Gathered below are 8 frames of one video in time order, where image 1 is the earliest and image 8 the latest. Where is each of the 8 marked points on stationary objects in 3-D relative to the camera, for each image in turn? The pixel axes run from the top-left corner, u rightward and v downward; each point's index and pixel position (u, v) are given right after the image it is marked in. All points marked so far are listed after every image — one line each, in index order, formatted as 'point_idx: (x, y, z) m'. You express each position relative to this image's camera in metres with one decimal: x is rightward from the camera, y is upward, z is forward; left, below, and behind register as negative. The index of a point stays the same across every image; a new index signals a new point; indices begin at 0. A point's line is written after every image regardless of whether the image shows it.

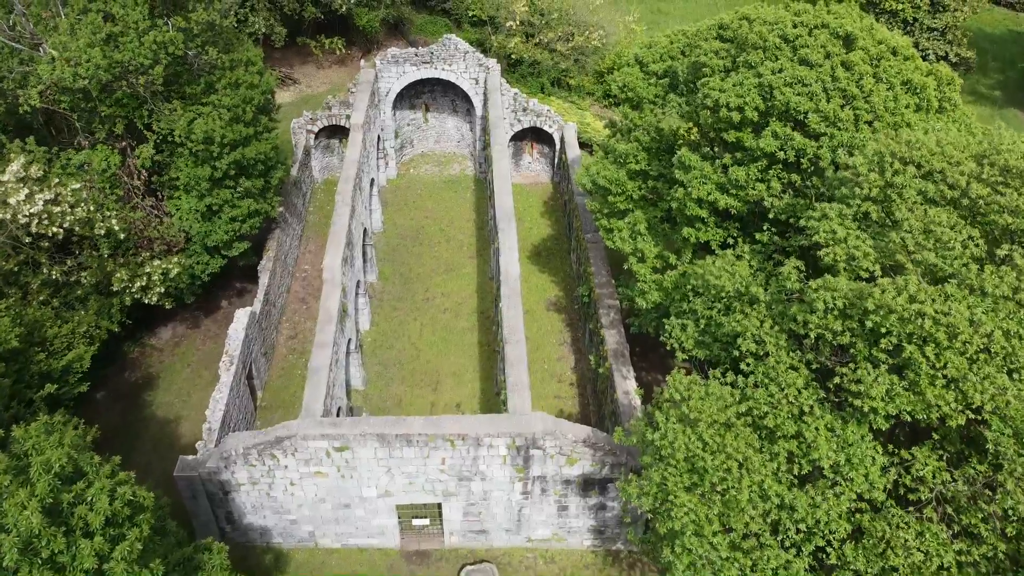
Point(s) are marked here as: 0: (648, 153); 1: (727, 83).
0: (+2.9, +2.9, +19.0) m
1: (+3.8, +3.6, +15.6) m
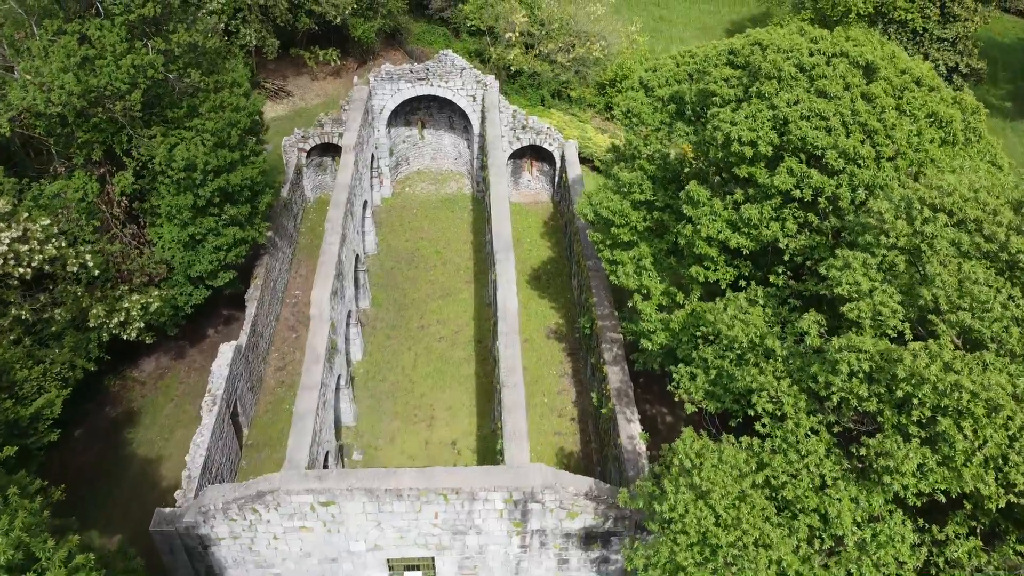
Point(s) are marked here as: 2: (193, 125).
0: (+2.9, +2.2, +18.0) m
1: (+3.7, +2.9, +14.6) m
2: (-7.2, +3.7, +20.0) m
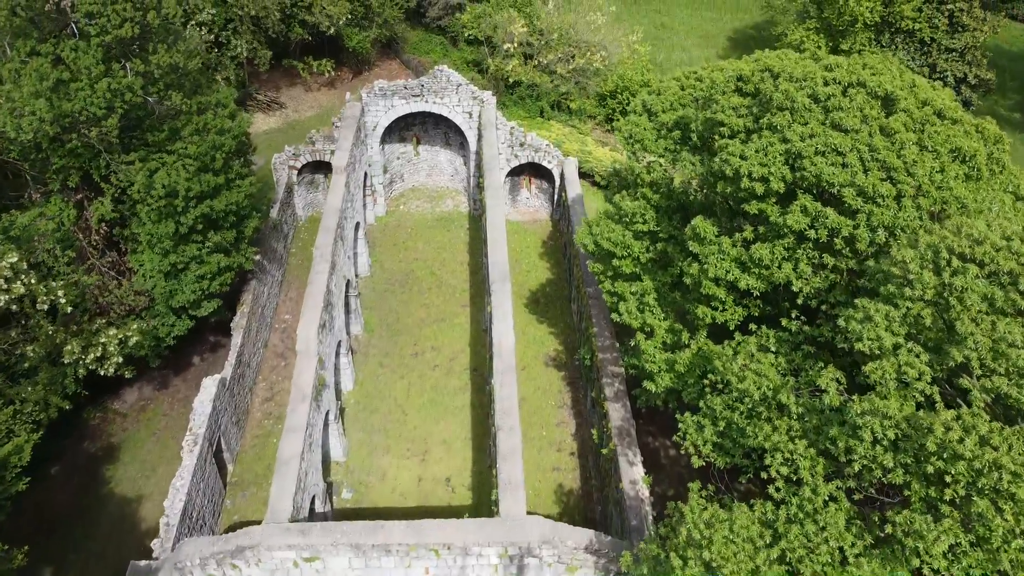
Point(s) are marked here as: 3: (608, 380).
0: (+2.8, +1.5, +17.1) m
1: (+3.7, +2.2, +13.7) m
2: (-7.3, +3.0, +19.1) m
3: (+2.1, -2.0, +19.1) m
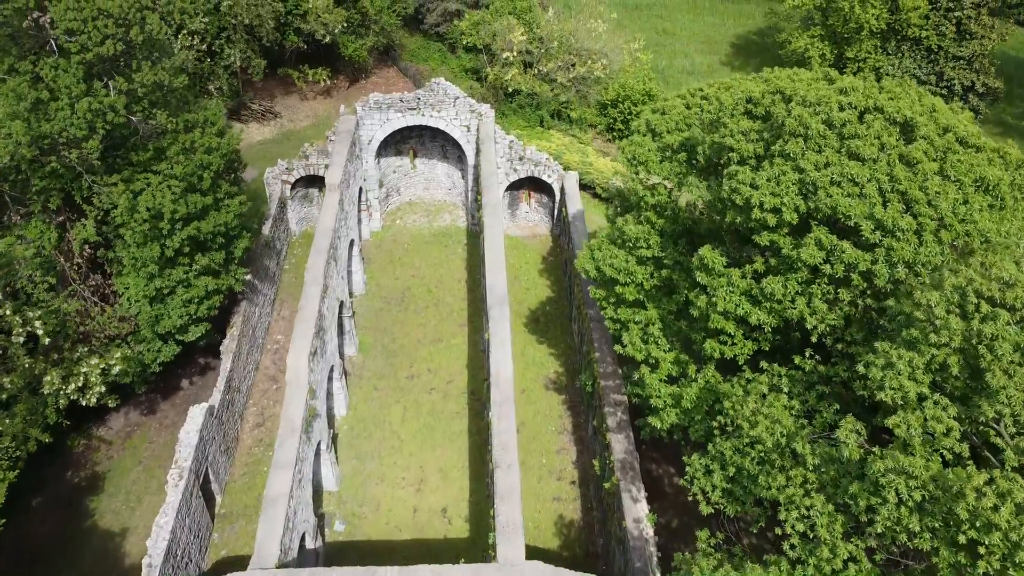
0: (+2.8, +0.9, +16.4) m
1: (+3.6, +1.7, +13.0) m
2: (-7.3, +2.5, +18.4) m
3: (+2.0, -2.5, +18.4) m
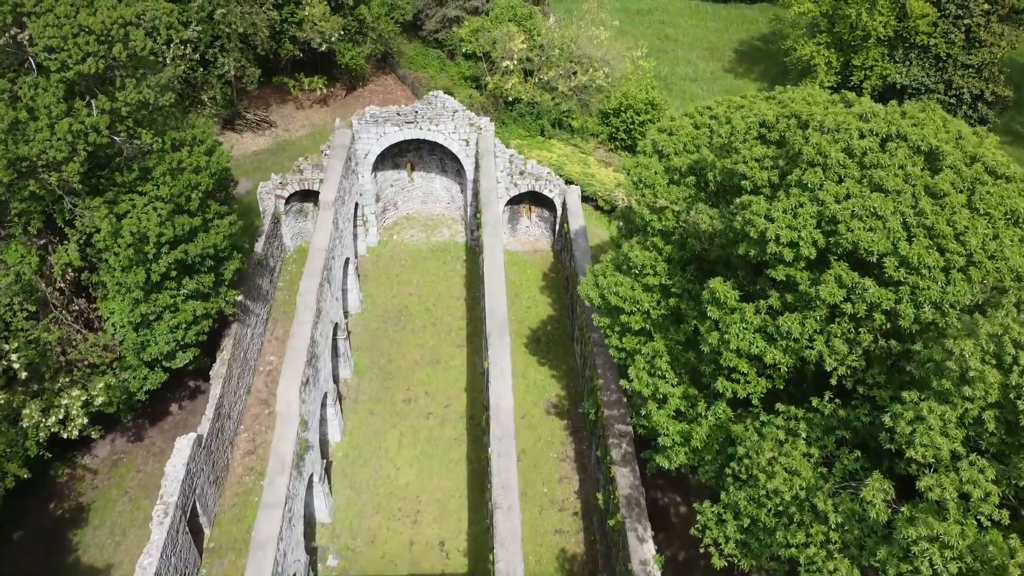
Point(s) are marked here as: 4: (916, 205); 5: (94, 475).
0: (+2.8, +0.4, +15.6) m
1: (+3.6, +1.2, +12.3) m
2: (-7.3, +1.9, +17.6) m
3: (+2.0, -3.0, +17.7) m
4: (+5.3, +1.1, +11.5) m
5: (-9.3, -4.1, +19.7) m
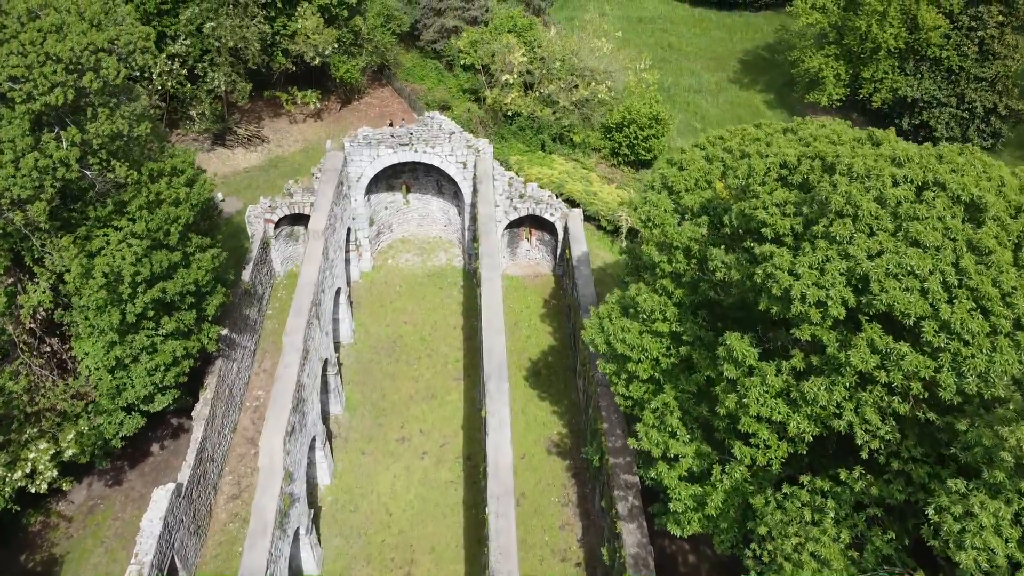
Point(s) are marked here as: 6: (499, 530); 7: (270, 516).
0: (+2.7, -0.4, +14.6) m
1: (+3.6, +0.4, +11.2) m
2: (-7.3, +1.2, +16.5) m
3: (+2.0, -3.8, +16.6) m
4: (+5.2, +0.3, +10.4) m
5: (-9.3, -4.9, +18.6) m
6: (-0.2, -3.9, +14.2) m
7: (-4.0, -3.8, +14.7) m
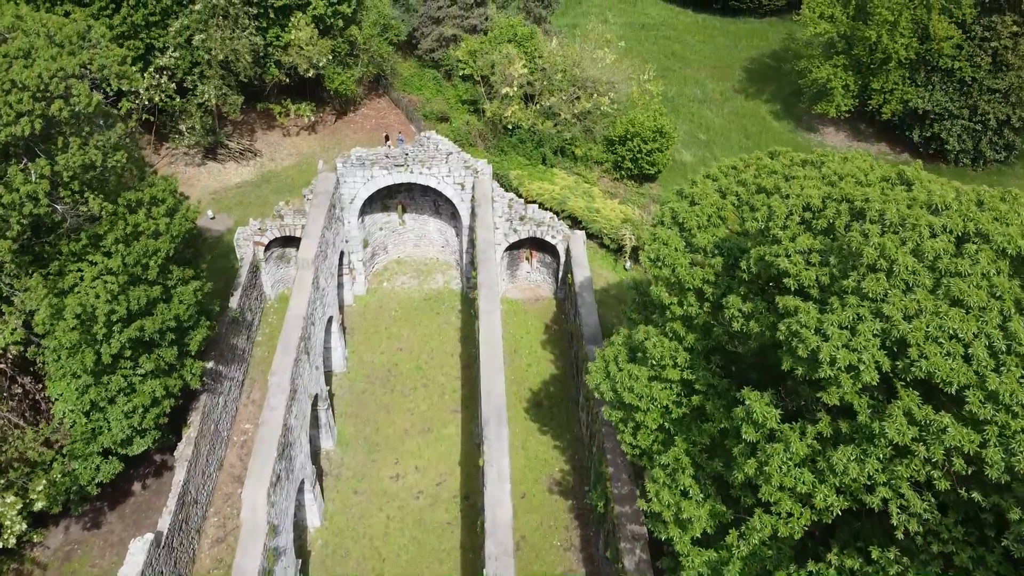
0: (+2.7, -1.1, +13.6) m
1: (+3.6, -0.3, +10.2) m
2: (-7.3, +0.5, +15.5) m
3: (+2.0, -4.5, +15.6) m
4: (+5.2, -0.4, +9.4) m
5: (-9.3, -5.6, +17.6) m
6: (-0.2, -4.6, +13.2) m
7: (-4.0, -4.5, +13.7) m
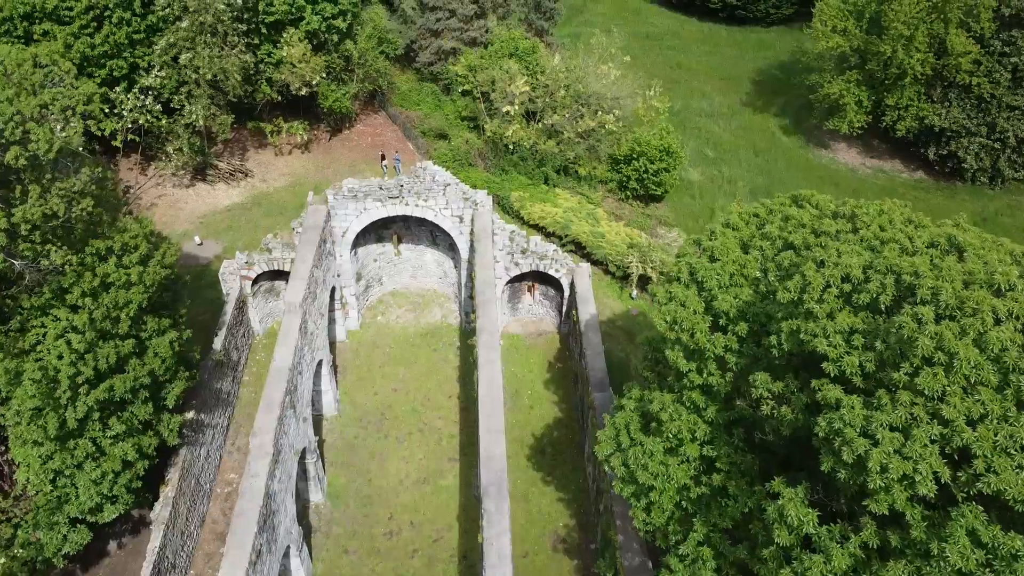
0: (+2.8, -2.0, +12.3) m
1: (+3.6, -1.3, +8.9) m
2: (-7.3, -0.5, +14.2) m
3: (+2.0, -5.5, +14.3) m
4: (+5.3, -1.3, +8.2) m
5: (-9.3, -6.5, +16.3) m
6: (-0.2, -5.5, +12.0) m
7: (-4.0, -5.4, +12.5) m
